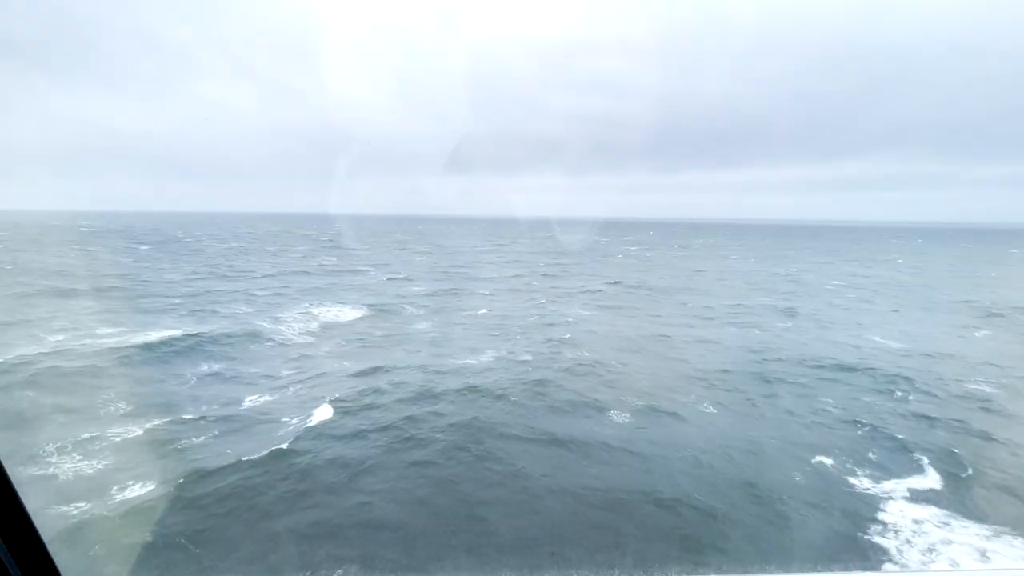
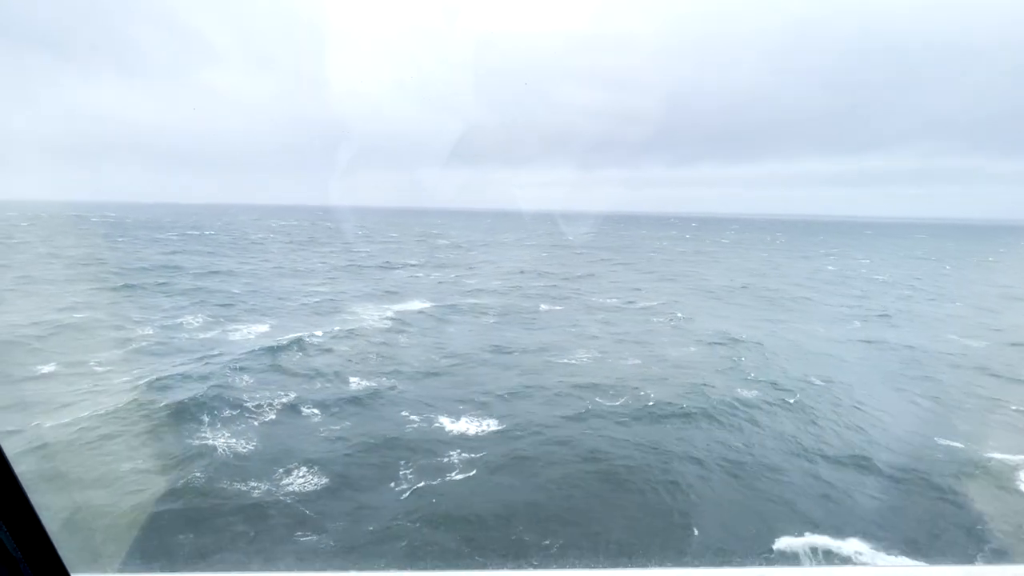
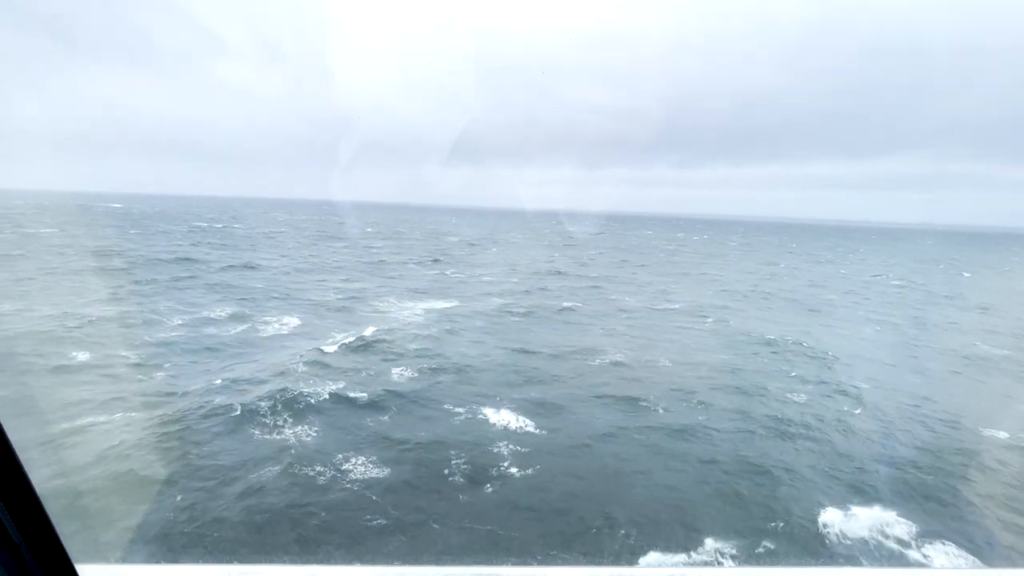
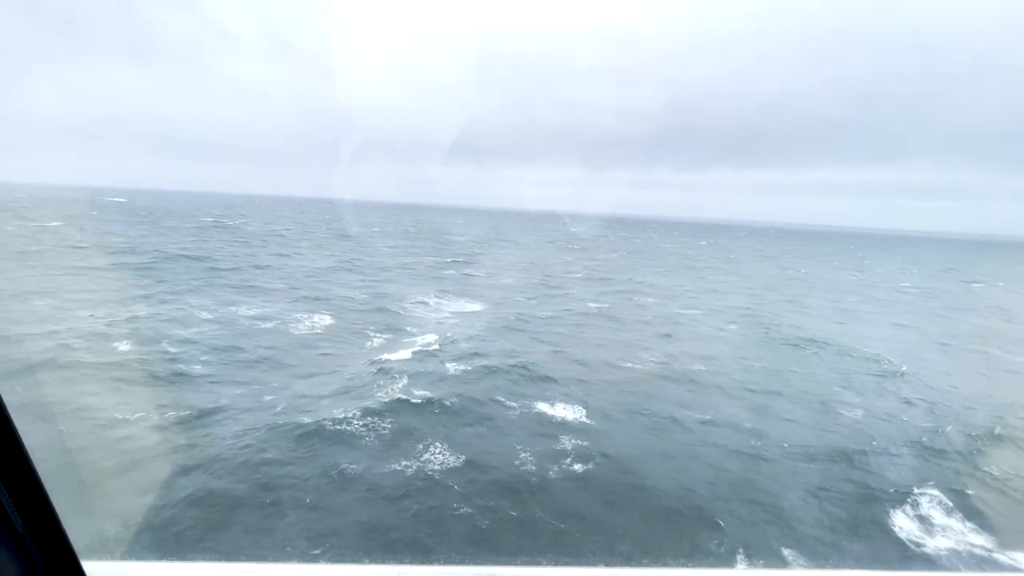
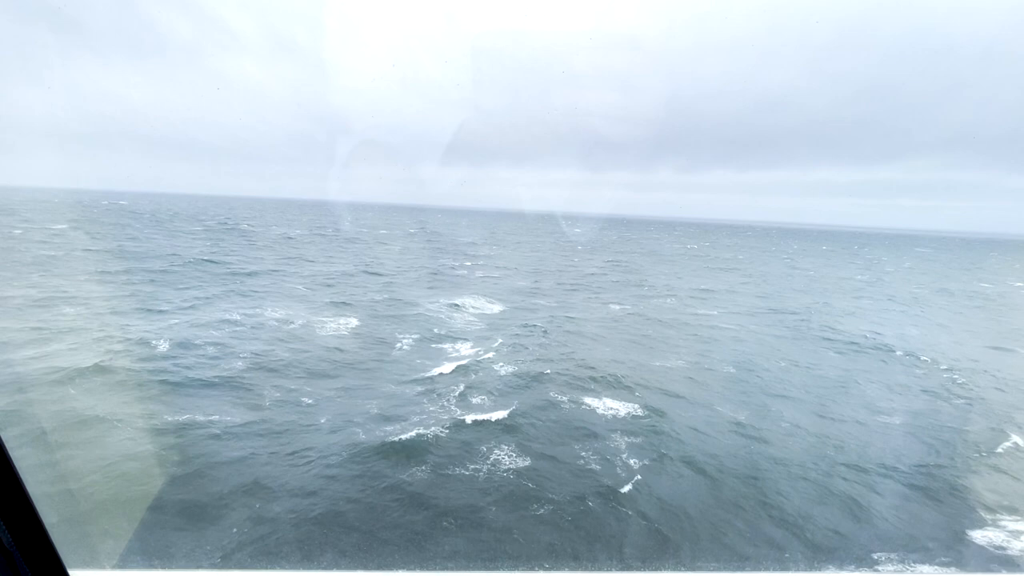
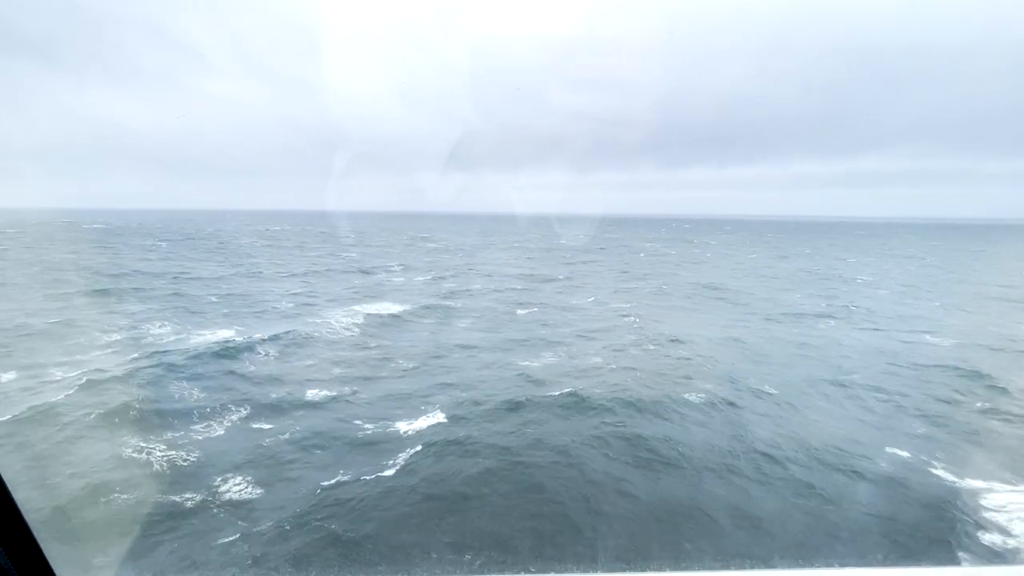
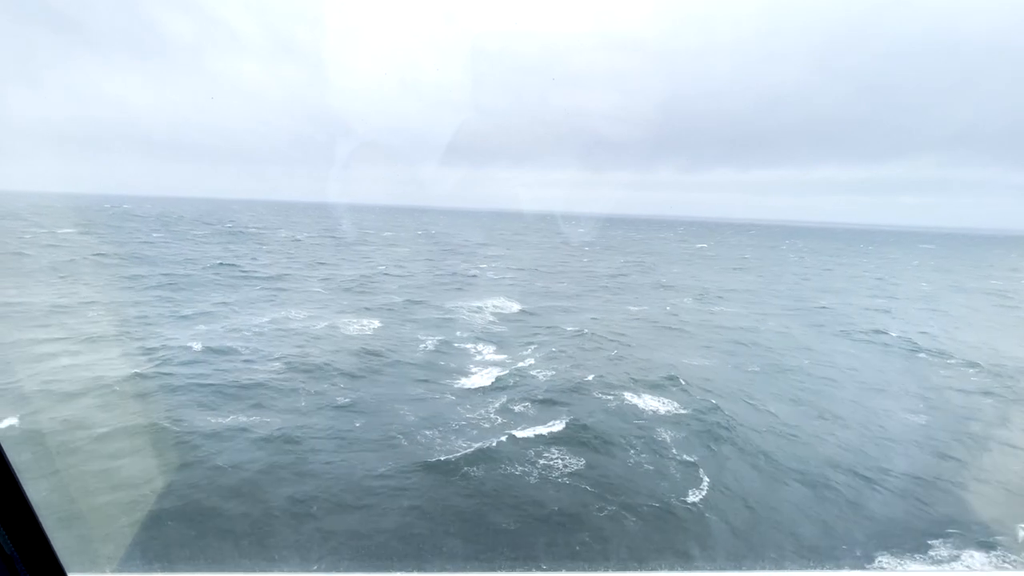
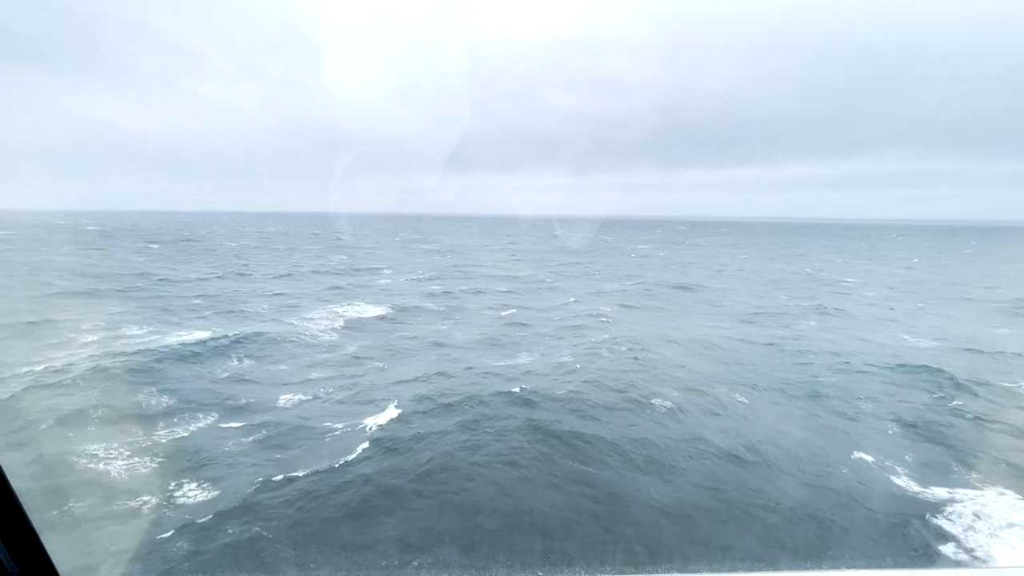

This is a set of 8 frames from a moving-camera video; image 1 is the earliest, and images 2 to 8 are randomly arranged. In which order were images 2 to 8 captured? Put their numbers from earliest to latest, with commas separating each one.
8, 6, 2, 3, 4, 5, 7
